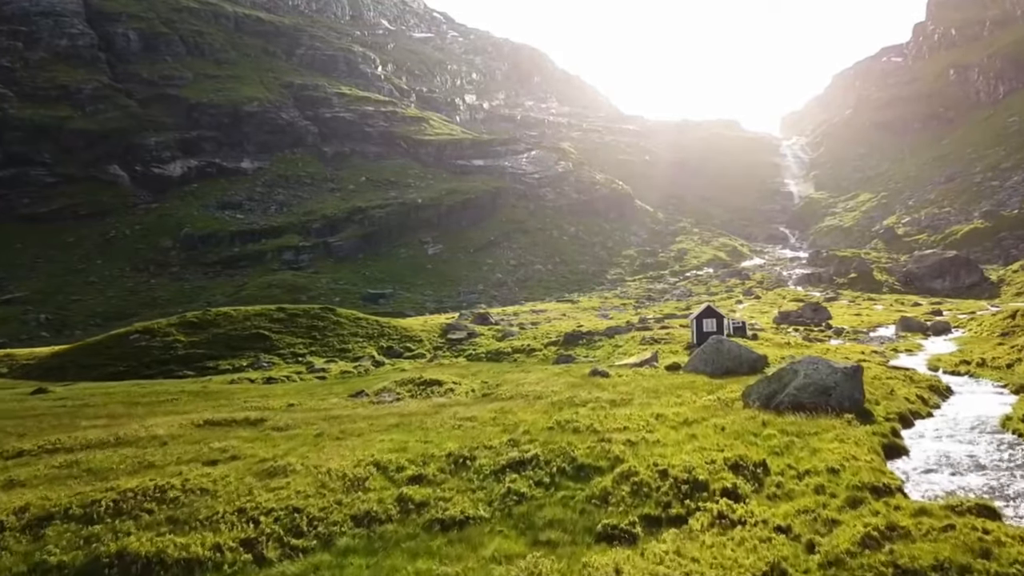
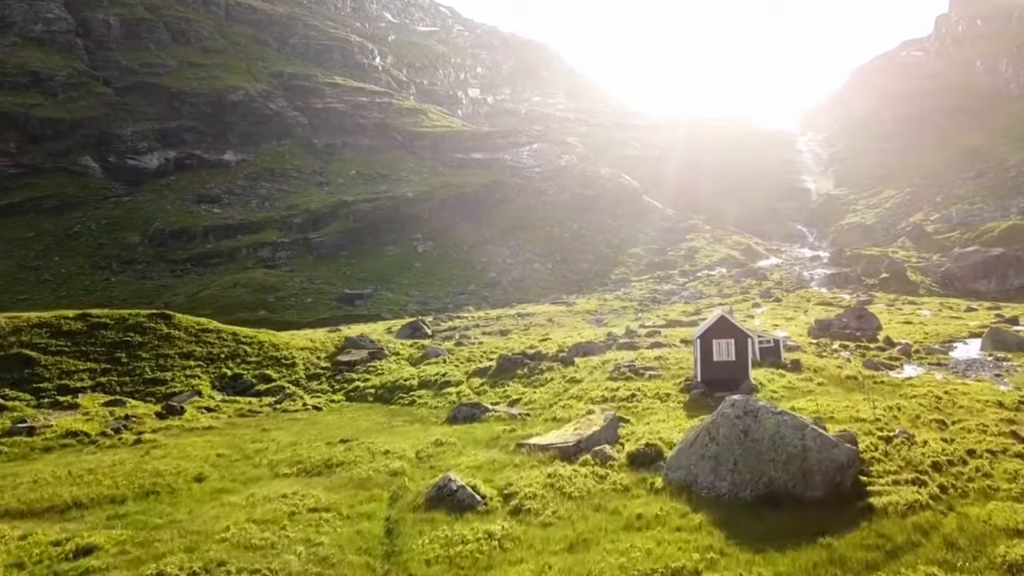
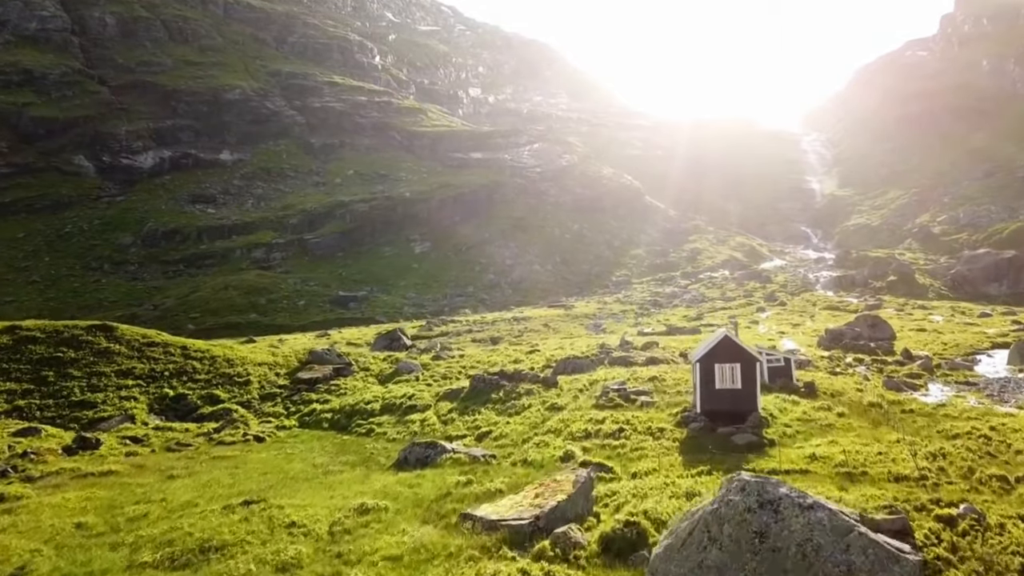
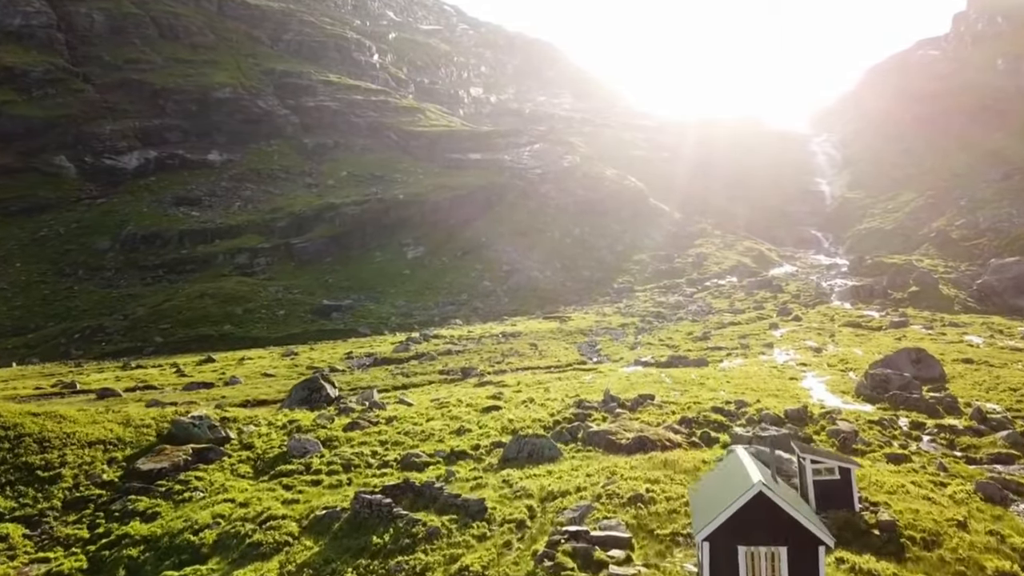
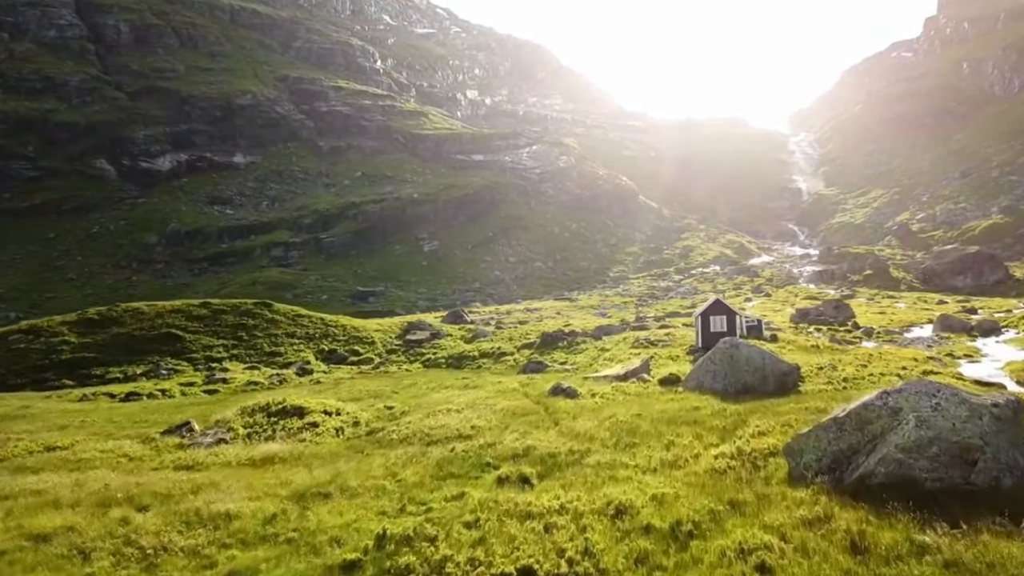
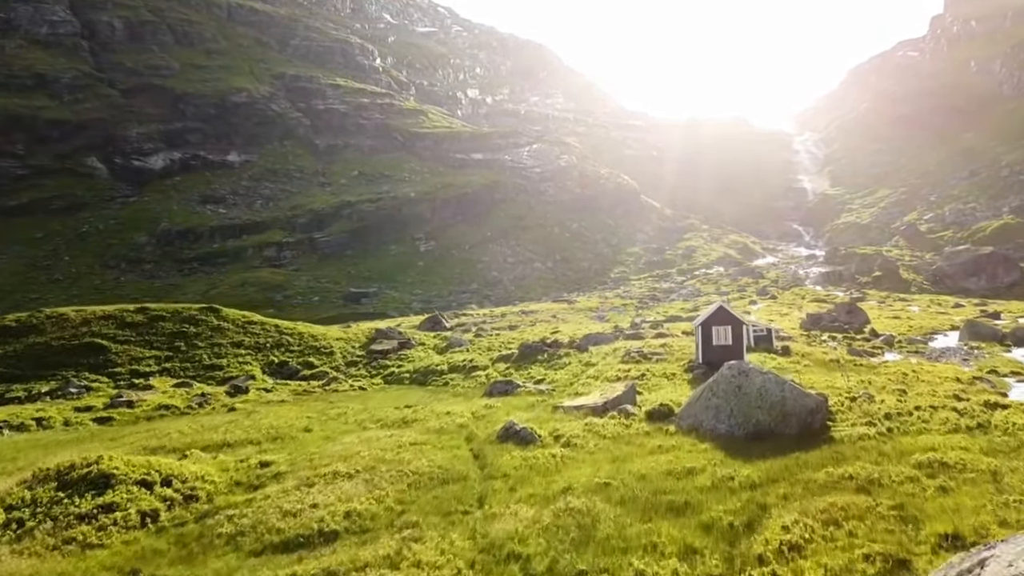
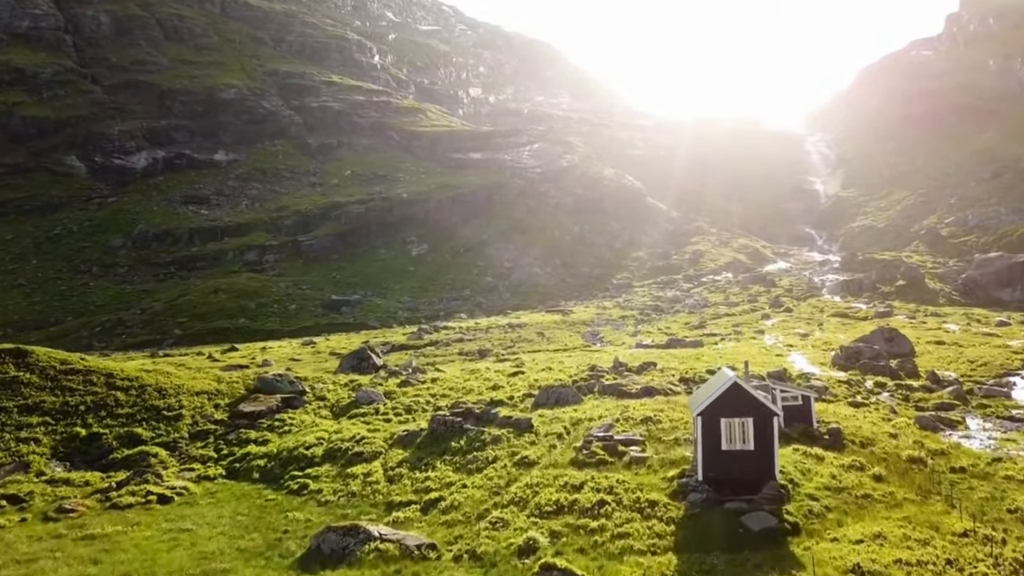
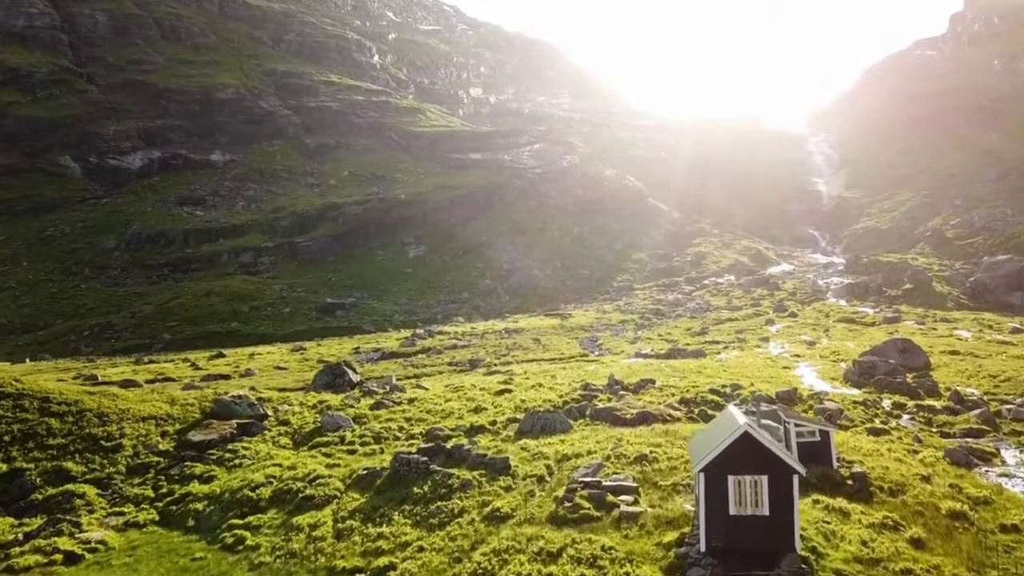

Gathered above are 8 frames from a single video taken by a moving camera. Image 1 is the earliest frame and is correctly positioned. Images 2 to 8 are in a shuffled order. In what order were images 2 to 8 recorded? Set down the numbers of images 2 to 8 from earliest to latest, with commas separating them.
5, 6, 2, 3, 7, 8, 4
